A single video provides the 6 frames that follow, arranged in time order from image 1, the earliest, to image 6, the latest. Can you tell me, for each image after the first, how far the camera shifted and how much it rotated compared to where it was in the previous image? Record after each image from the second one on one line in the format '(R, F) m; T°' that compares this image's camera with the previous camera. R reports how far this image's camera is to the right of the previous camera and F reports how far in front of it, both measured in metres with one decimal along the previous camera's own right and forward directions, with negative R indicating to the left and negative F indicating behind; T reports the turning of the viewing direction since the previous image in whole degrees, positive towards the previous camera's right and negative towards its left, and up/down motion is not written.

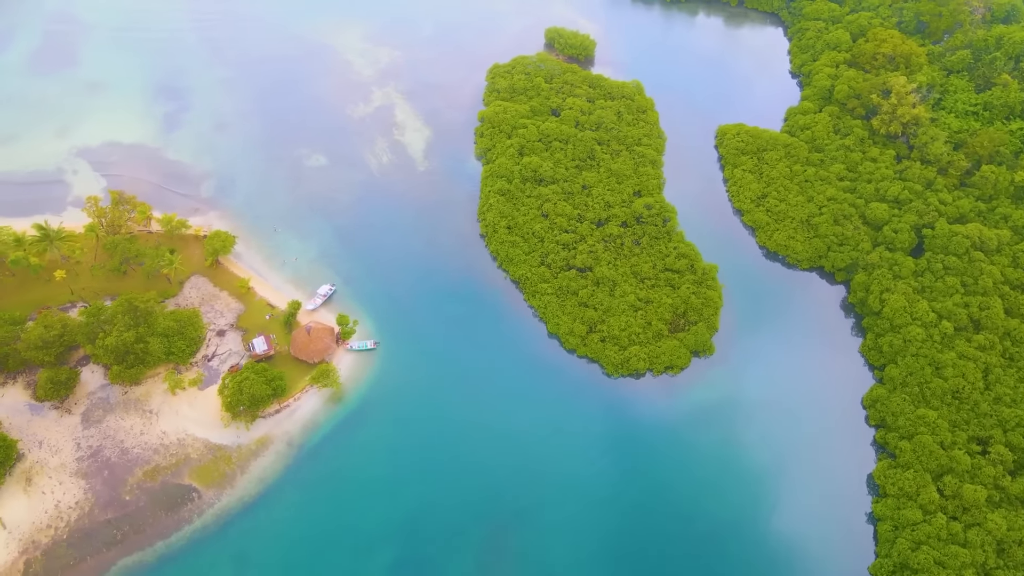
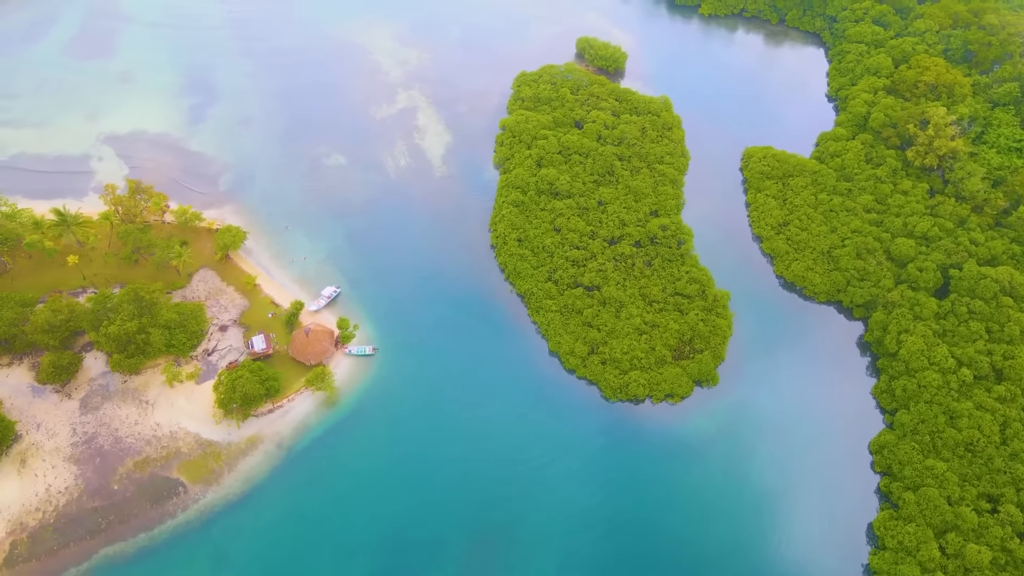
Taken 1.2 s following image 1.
(+2.9, +1.5) m; -3°
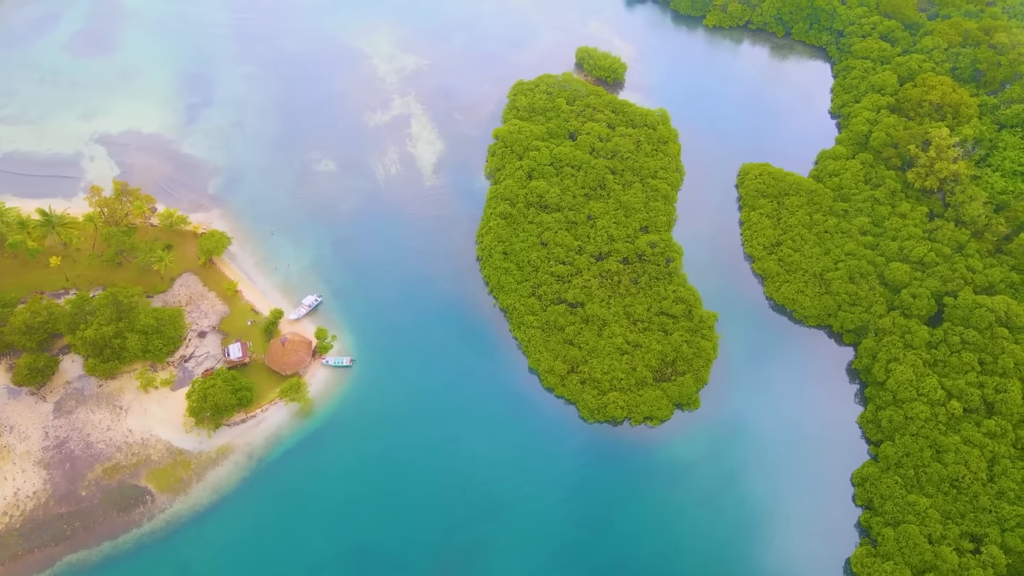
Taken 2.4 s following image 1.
(+3.8, +1.2) m; -1°
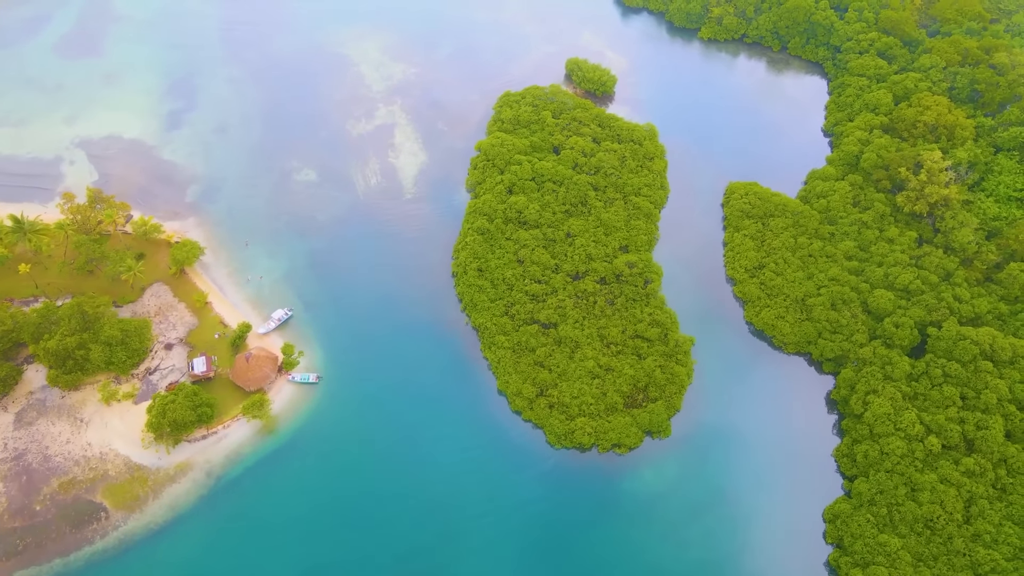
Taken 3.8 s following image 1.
(+4.6, +1.4) m; -1°
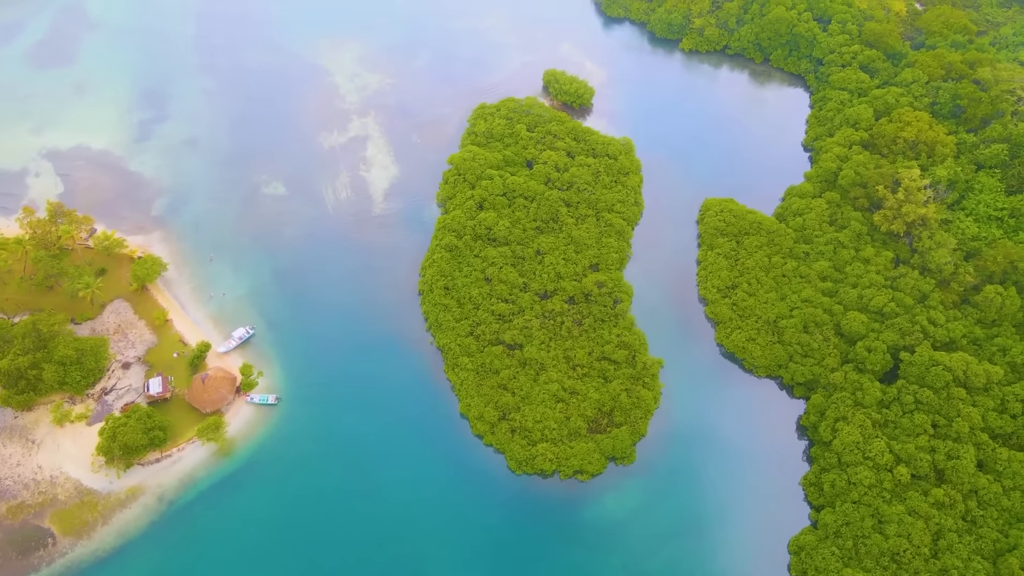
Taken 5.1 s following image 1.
(+4.6, +1.4) m; 0°
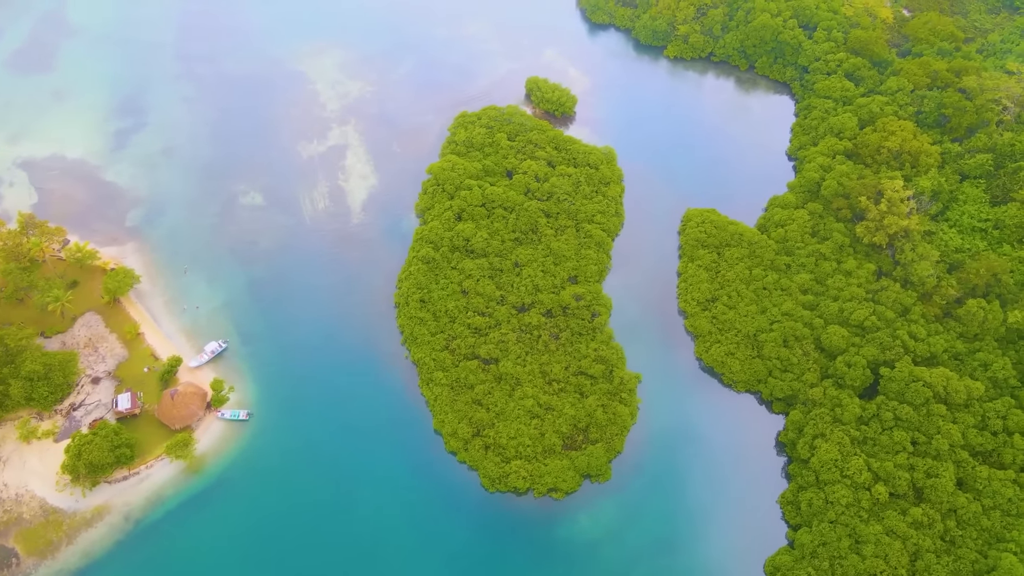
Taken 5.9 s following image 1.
(+2.9, +1.0) m; 0°
